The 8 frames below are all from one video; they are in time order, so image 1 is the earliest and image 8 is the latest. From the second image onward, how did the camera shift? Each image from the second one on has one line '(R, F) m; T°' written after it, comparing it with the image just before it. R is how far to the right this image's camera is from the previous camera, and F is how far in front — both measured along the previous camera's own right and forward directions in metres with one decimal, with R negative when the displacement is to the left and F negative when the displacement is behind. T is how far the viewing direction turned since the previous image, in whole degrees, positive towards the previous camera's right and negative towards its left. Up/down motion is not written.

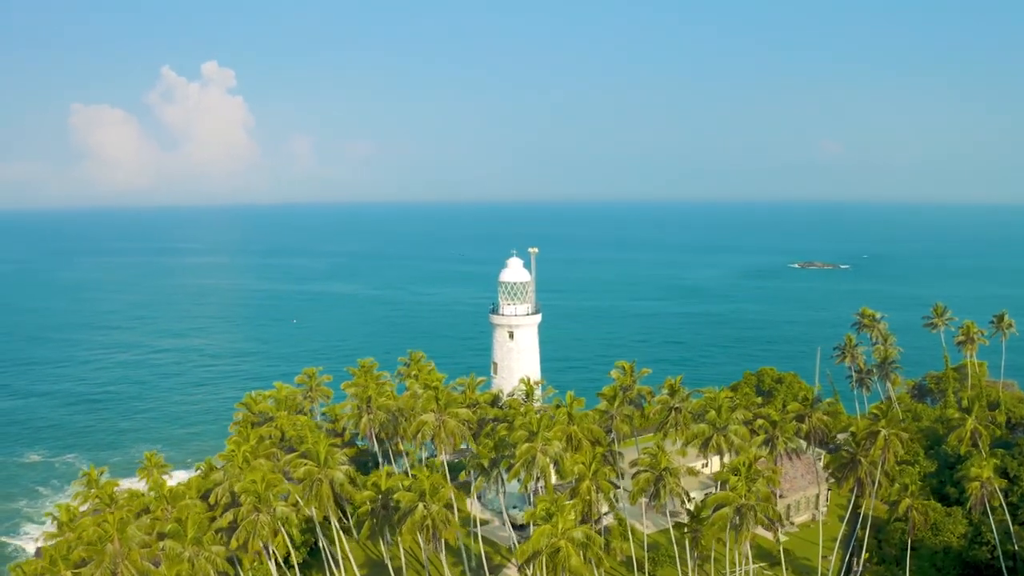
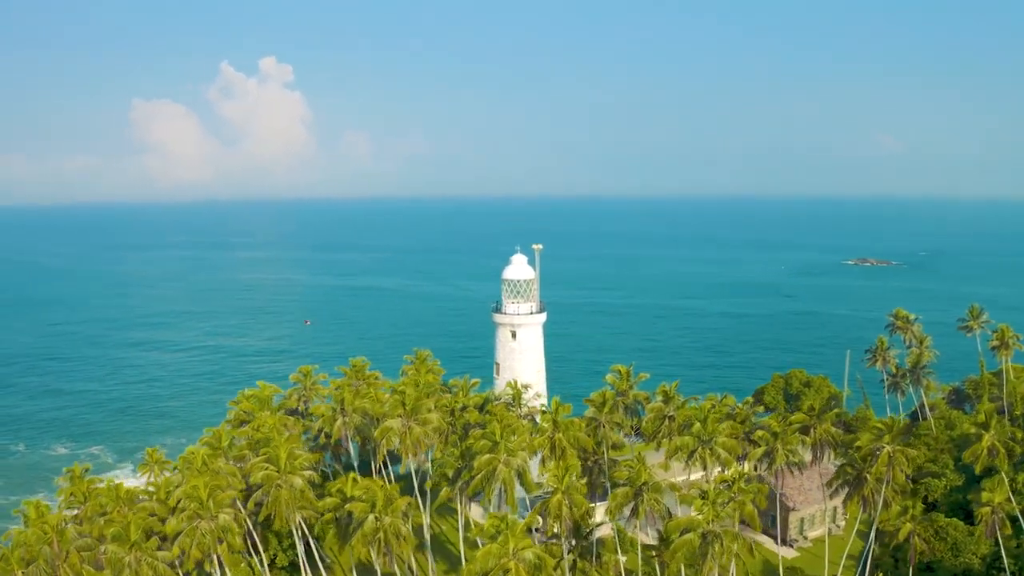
(+2.7, +1.9) m; -3°
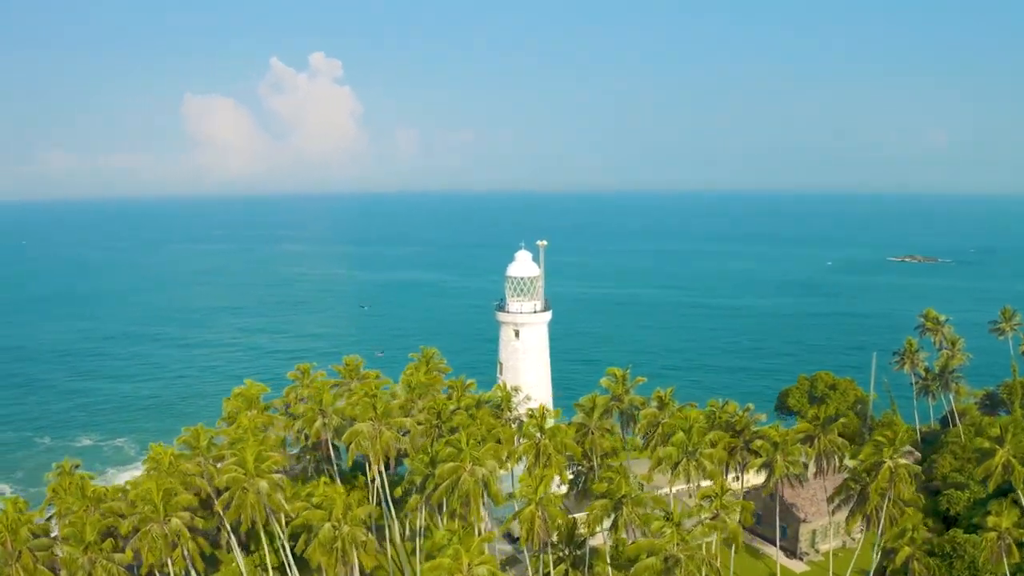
(+2.2, +1.5) m; -3°
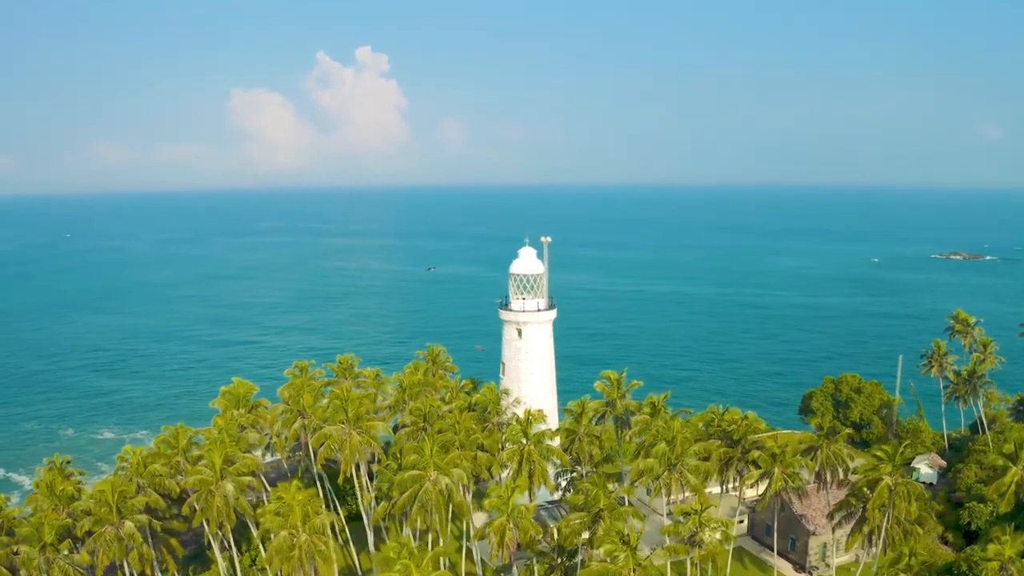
(+2.0, +1.4) m; -3°
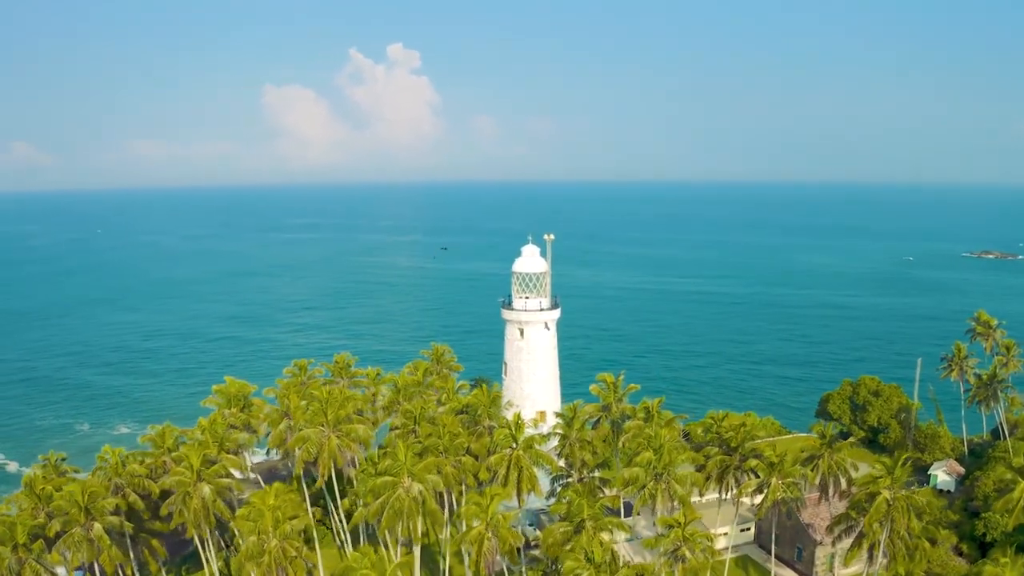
(+1.3, +0.9) m; -2°
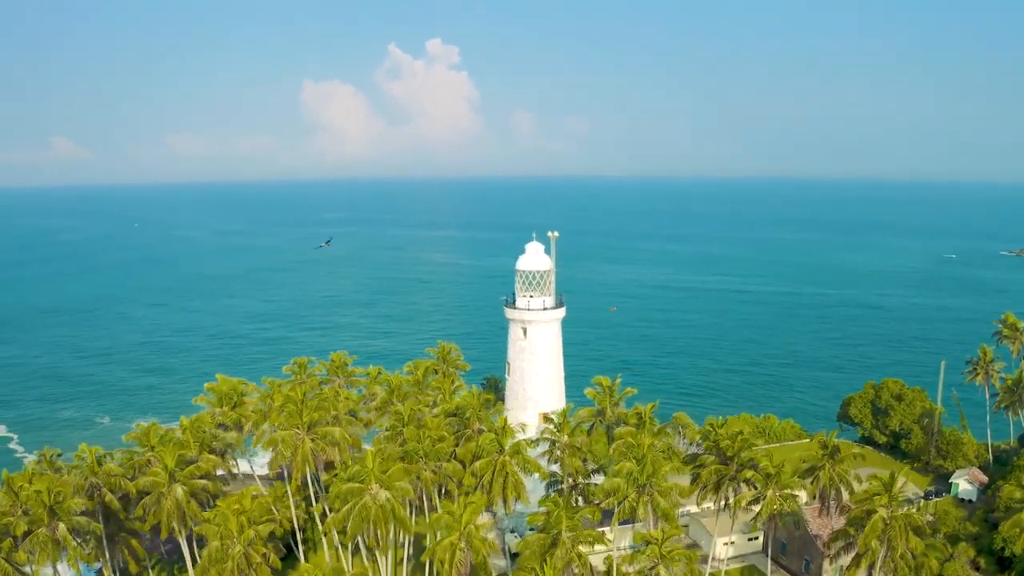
(+1.6, +1.0) m; -2°
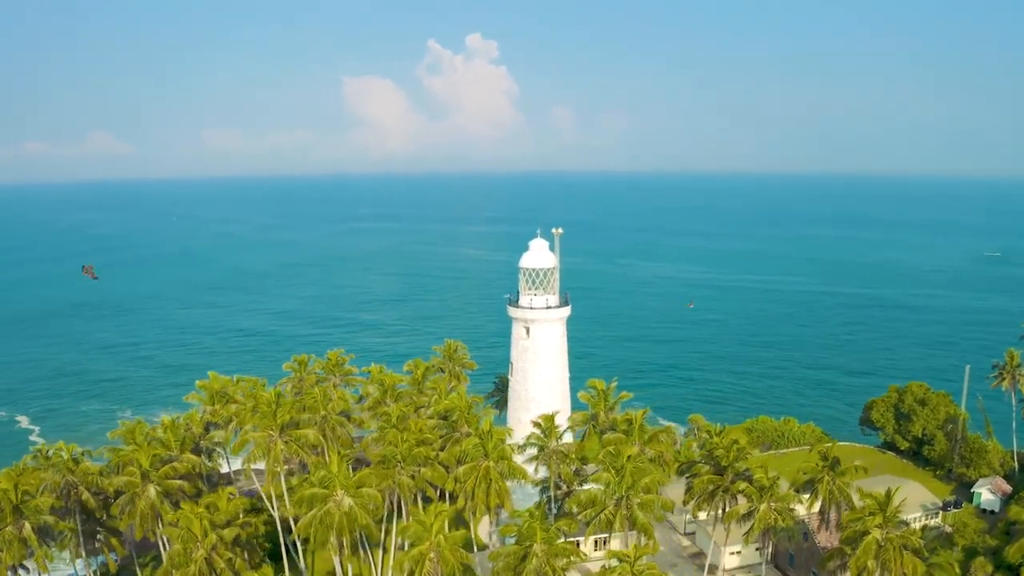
(+1.6, +1.0) m; -2°
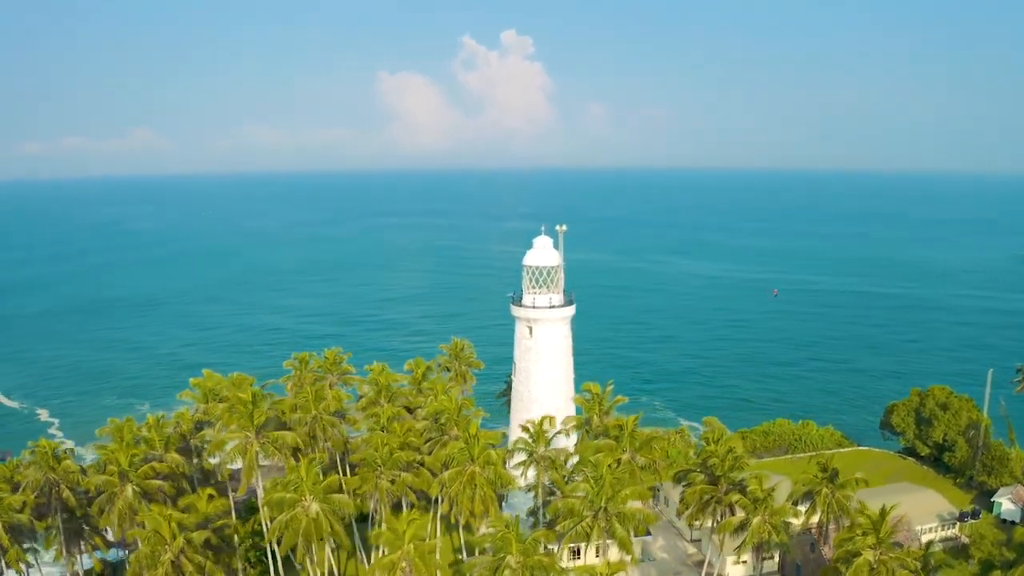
(+1.3, +0.9) m; -2°
